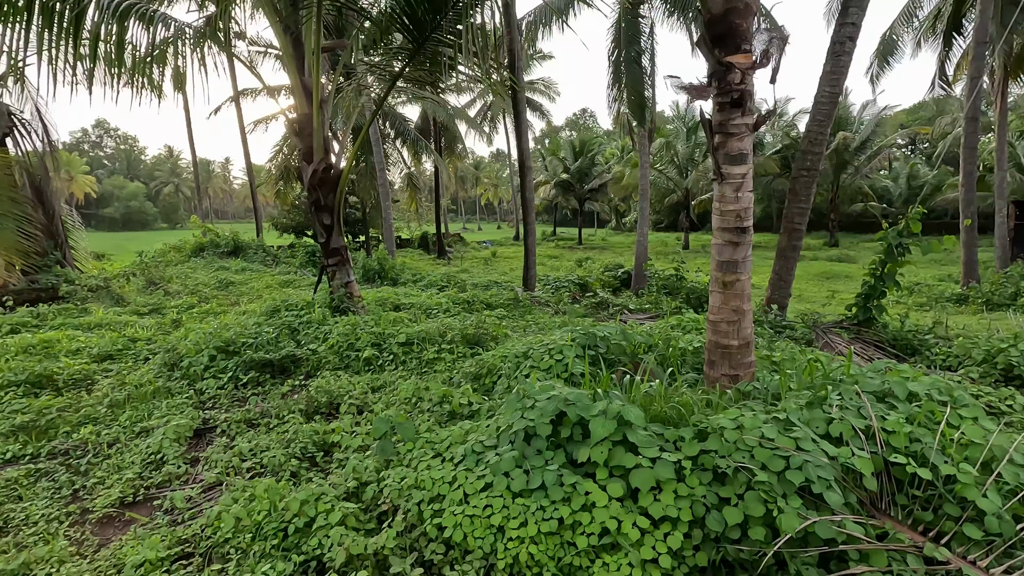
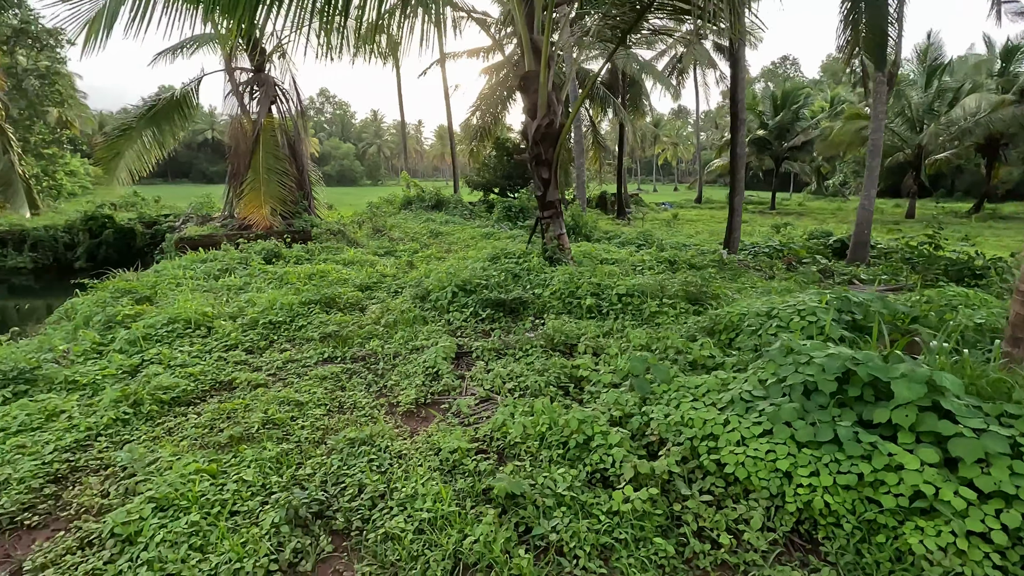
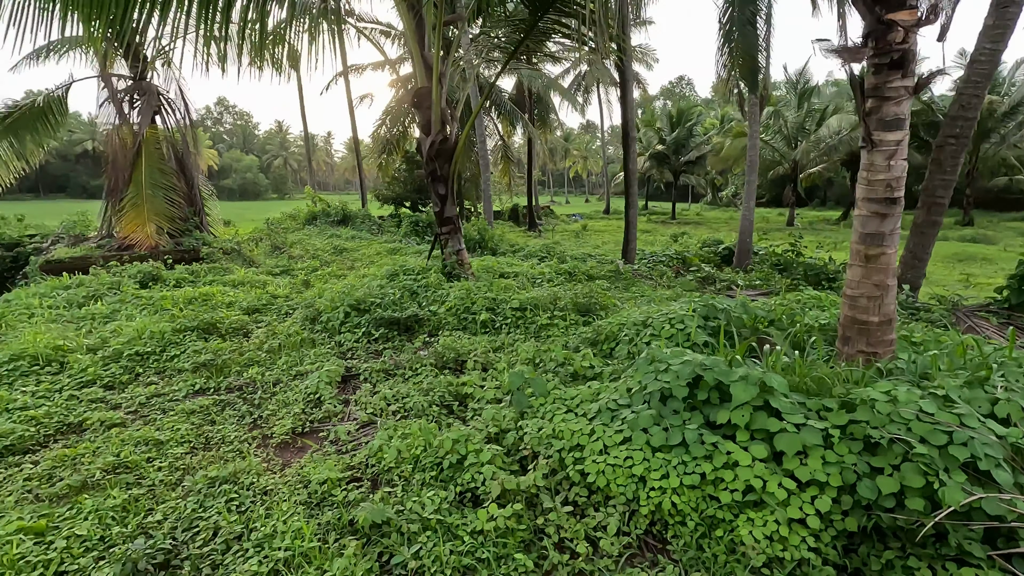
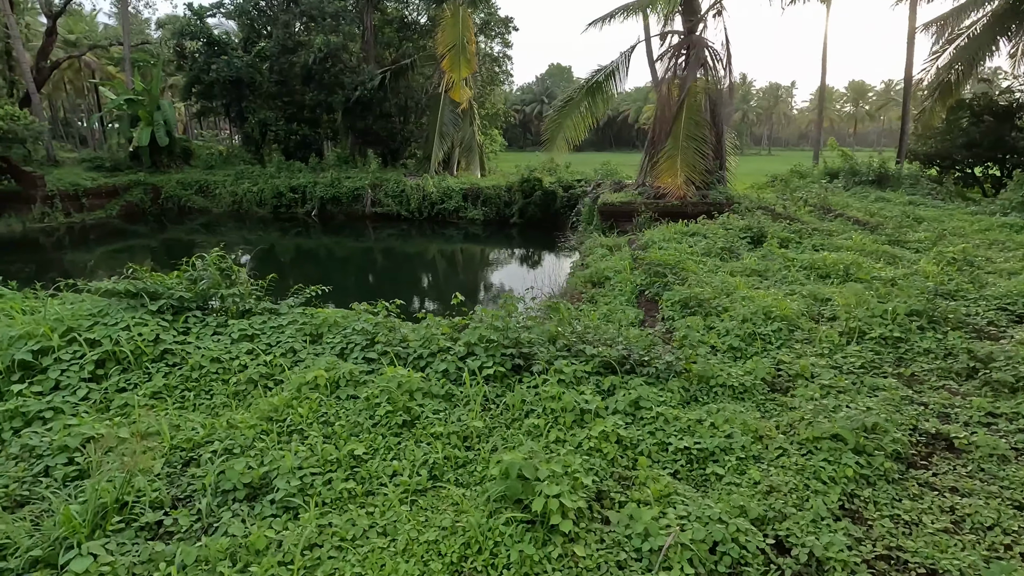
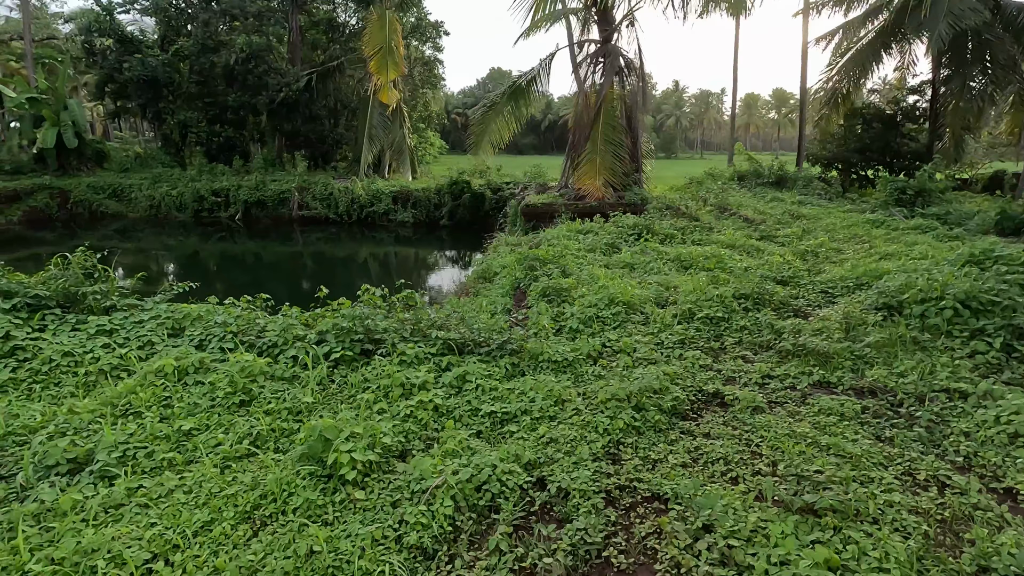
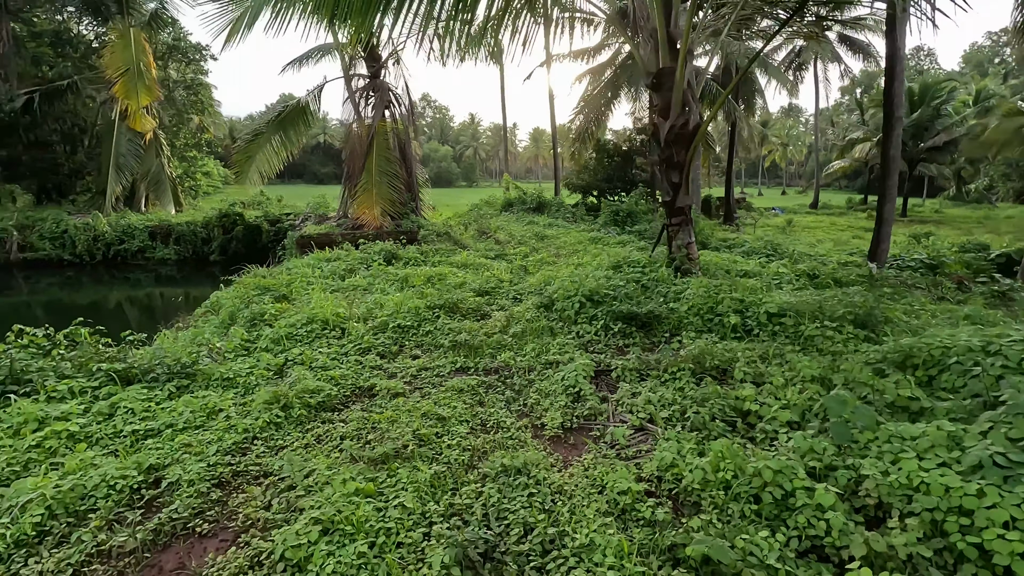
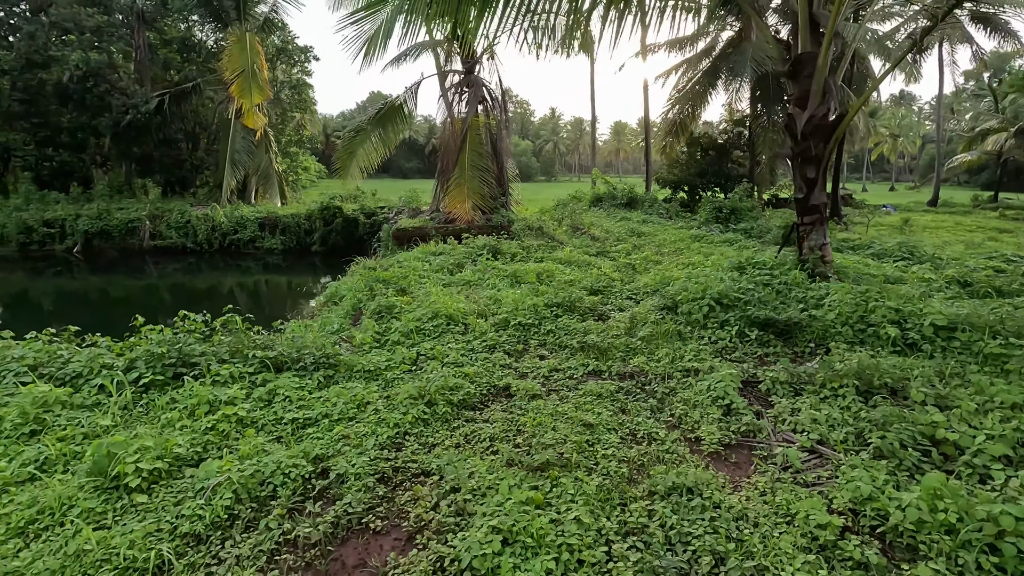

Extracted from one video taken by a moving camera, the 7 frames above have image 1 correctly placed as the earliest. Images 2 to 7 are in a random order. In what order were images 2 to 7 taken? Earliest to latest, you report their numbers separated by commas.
3, 2, 6, 7, 5, 4
